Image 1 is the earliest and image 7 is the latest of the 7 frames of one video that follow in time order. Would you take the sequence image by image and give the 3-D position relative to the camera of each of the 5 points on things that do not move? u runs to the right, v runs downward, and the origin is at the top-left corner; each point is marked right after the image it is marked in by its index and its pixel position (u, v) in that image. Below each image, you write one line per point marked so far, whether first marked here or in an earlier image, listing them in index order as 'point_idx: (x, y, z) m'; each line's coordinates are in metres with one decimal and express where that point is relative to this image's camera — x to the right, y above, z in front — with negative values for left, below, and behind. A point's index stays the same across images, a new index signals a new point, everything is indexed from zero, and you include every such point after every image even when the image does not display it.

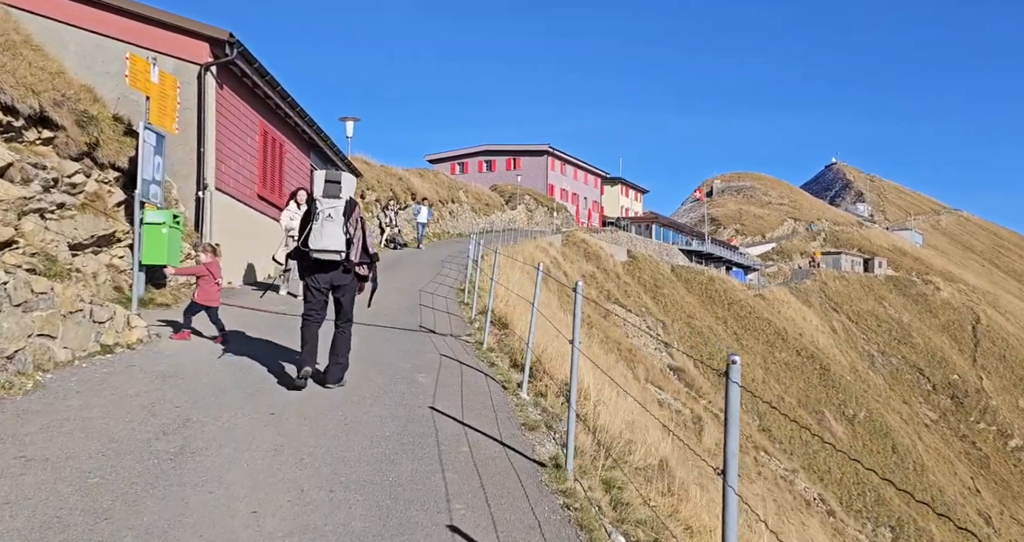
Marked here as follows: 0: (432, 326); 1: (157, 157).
0: (-1.2, -0.9, +11.3) m
1: (-5.2, +1.7, +10.9) m
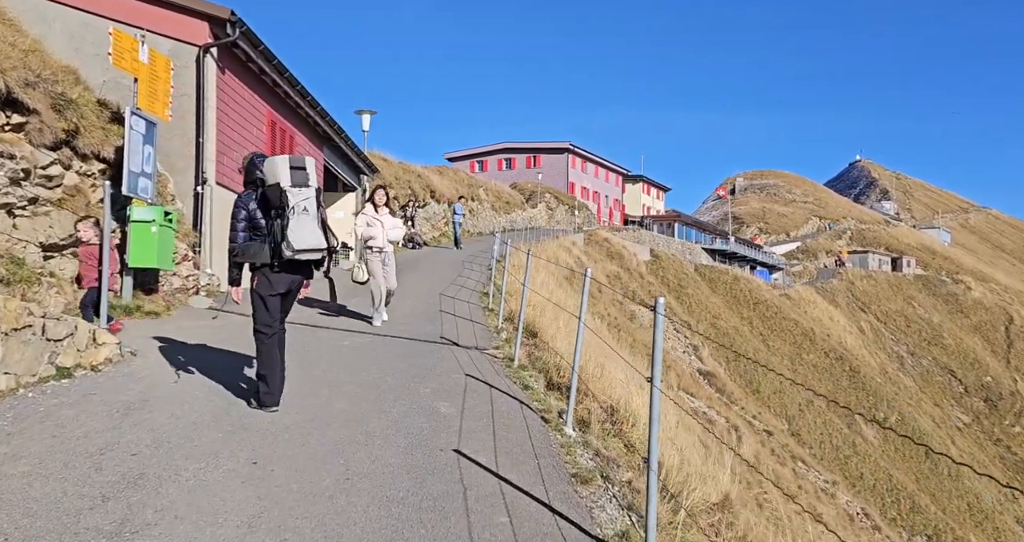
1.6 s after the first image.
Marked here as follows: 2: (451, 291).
0: (-0.8, -0.9, +10.0) m
1: (-4.8, +1.6, +9.7) m
2: (-1.3, -0.4, +15.4) m
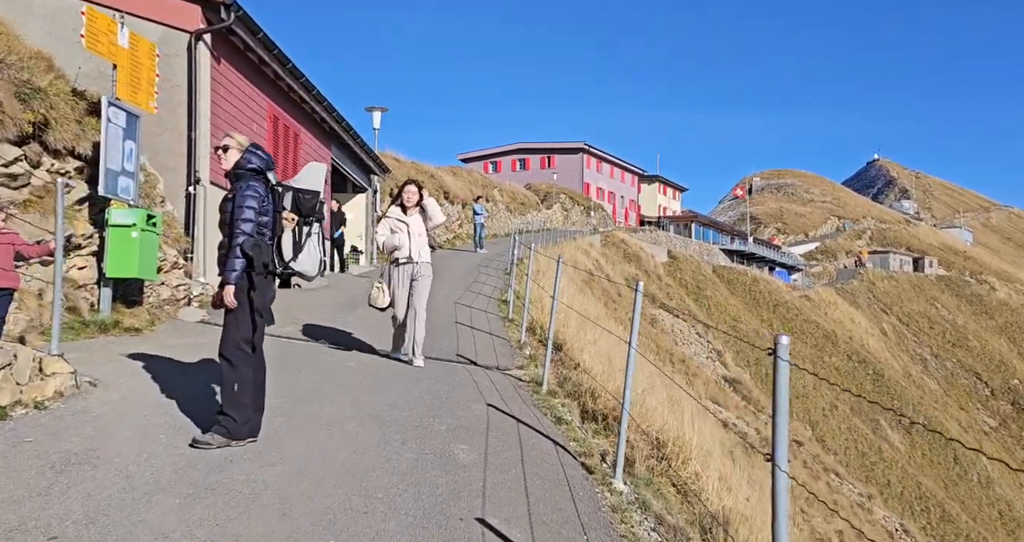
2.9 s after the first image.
0: (-0.5, -1.0, +8.9) m
1: (-4.5, +1.5, +8.7) m
2: (-0.9, -0.5, +14.3) m
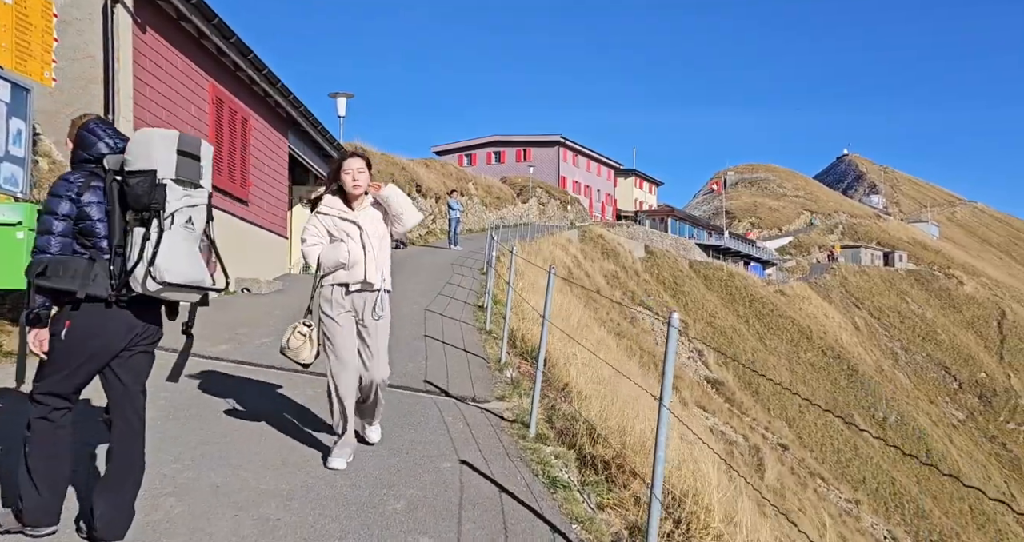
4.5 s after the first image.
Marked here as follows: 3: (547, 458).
0: (-0.7, -1.1, +7.4) m
1: (-4.7, +1.4, +7.0) m
2: (-1.3, -0.6, +12.8) m
3: (+0.2, -1.3, +5.4) m
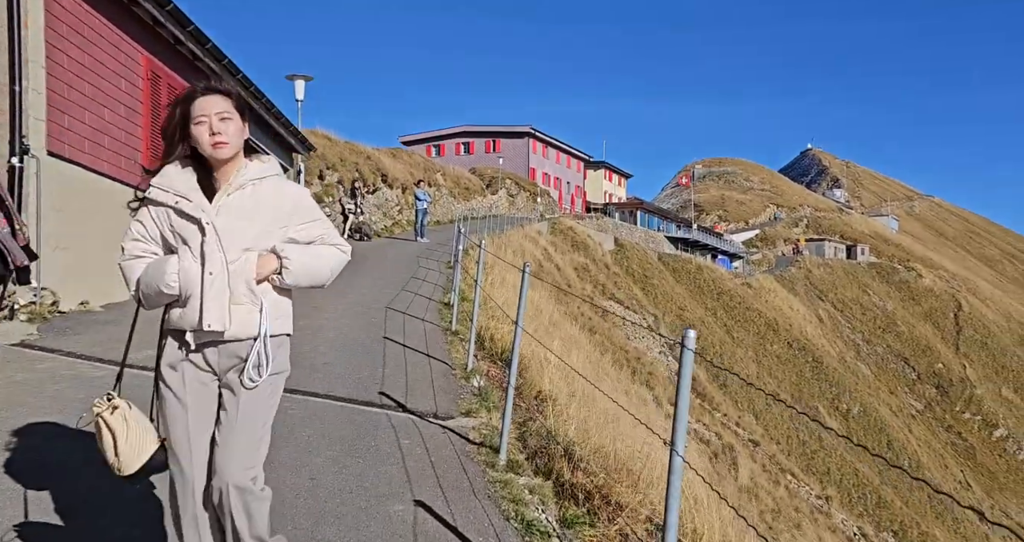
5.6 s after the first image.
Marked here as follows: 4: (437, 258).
0: (-1.0, -1.1, +6.5) m
1: (-4.9, +1.4, +5.9) m
2: (-1.8, -0.5, +11.9) m
3: (0.0, -1.3, +4.5) m
4: (-2.0, +0.4, +19.7) m
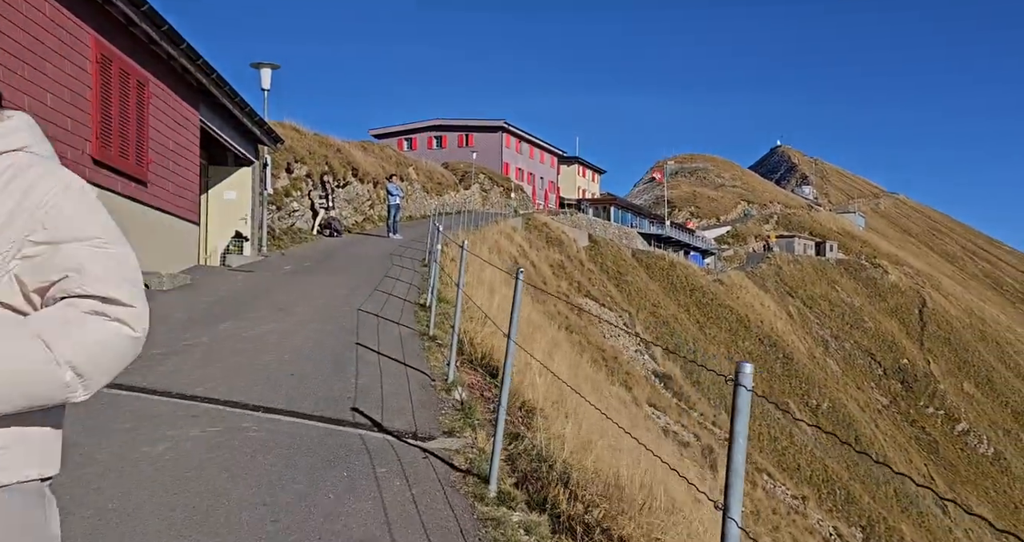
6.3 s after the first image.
0: (-1.1, -1.1, +5.9) m
1: (-5.0, +1.4, +5.2) m
2: (-2.1, -0.5, +11.2) m
3: (0.0, -1.4, +4.0) m
4: (-2.6, +0.4, +19.1) m
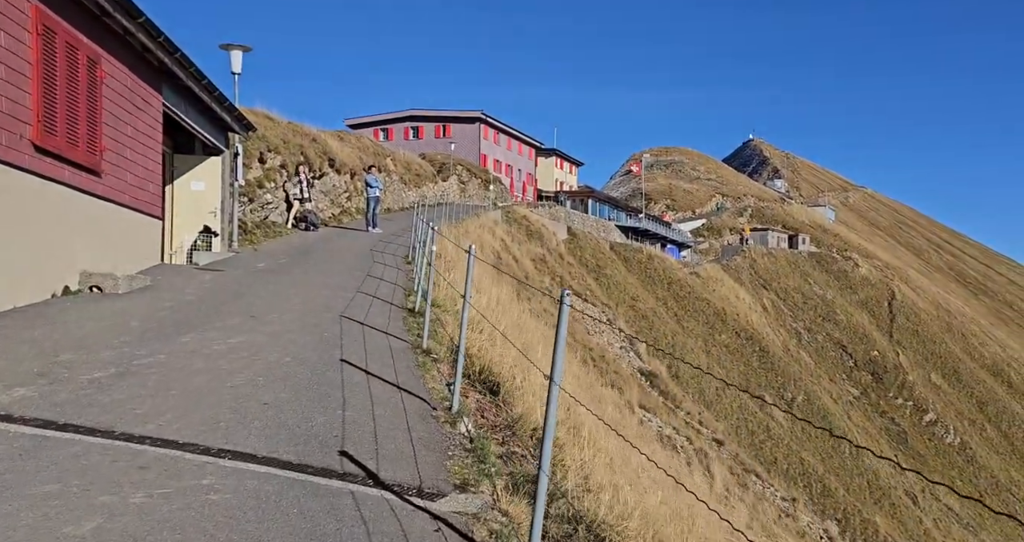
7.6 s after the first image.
0: (-0.9, -1.2, +4.8) m
1: (-4.8, +1.3, +3.9) m
2: (-2.1, -0.5, +10.1) m
3: (+0.2, -1.5, +2.9) m
4: (-2.9, +0.5, +17.9) m
